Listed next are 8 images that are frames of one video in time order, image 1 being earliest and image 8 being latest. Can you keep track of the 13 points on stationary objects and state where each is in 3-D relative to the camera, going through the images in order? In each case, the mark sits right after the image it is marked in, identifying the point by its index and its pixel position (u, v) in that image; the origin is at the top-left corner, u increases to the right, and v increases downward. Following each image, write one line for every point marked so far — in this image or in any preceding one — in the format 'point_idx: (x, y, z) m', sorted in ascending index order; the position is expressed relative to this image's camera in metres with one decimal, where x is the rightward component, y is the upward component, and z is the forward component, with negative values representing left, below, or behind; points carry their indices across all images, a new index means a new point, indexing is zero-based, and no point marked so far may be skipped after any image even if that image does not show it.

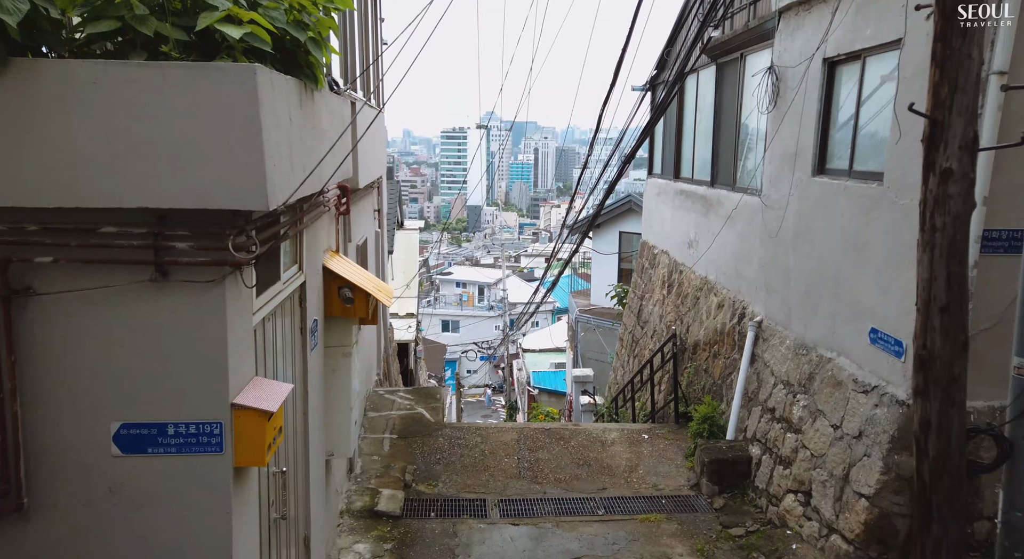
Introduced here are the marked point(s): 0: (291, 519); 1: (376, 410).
0: (-1.1, -1.2, +3.5) m
1: (-1.5, -1.4, +7.5) m
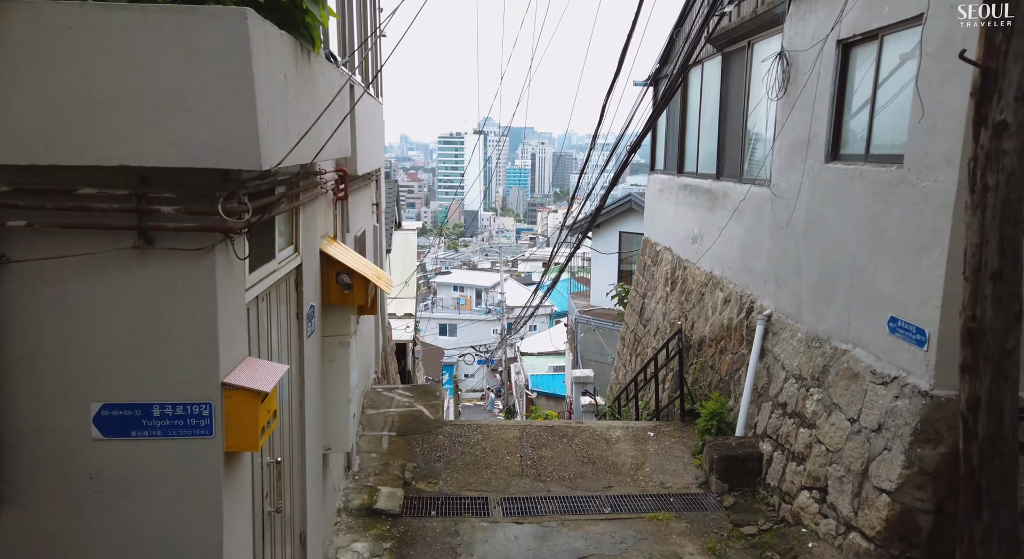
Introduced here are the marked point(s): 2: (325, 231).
0: (-1.1, -1.1, +3.3) m
1: (-1.4, -1.3, +7.3) m
2: (-1.2, +0.3, +4.4) m
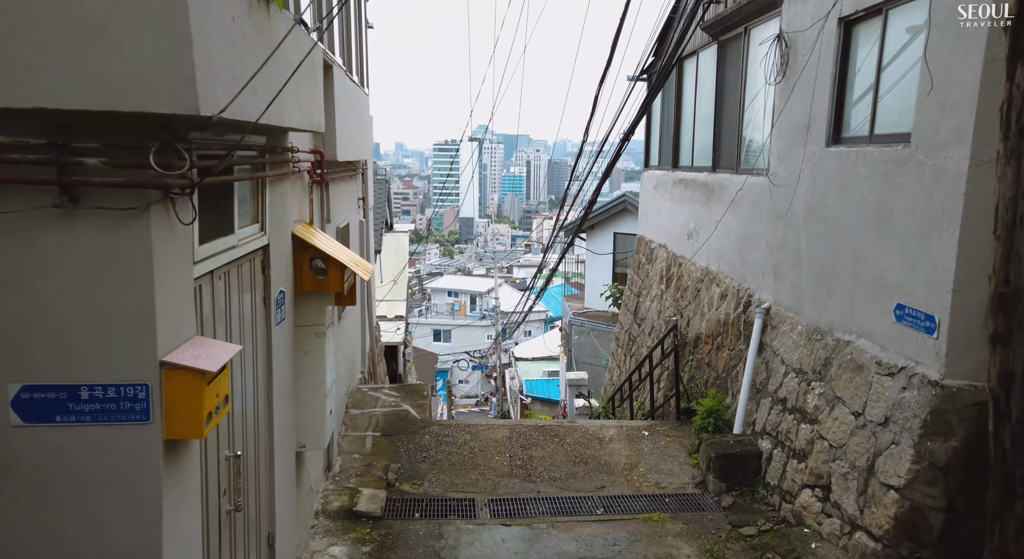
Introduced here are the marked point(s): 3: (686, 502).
0: (-1.1, -1.0, +3.0) m
1: (-1.5, -1.3, +7.0) m
2: (-1.2, +0.4, +4.1) m
3: (+1.3, -1.7, +5.4) m
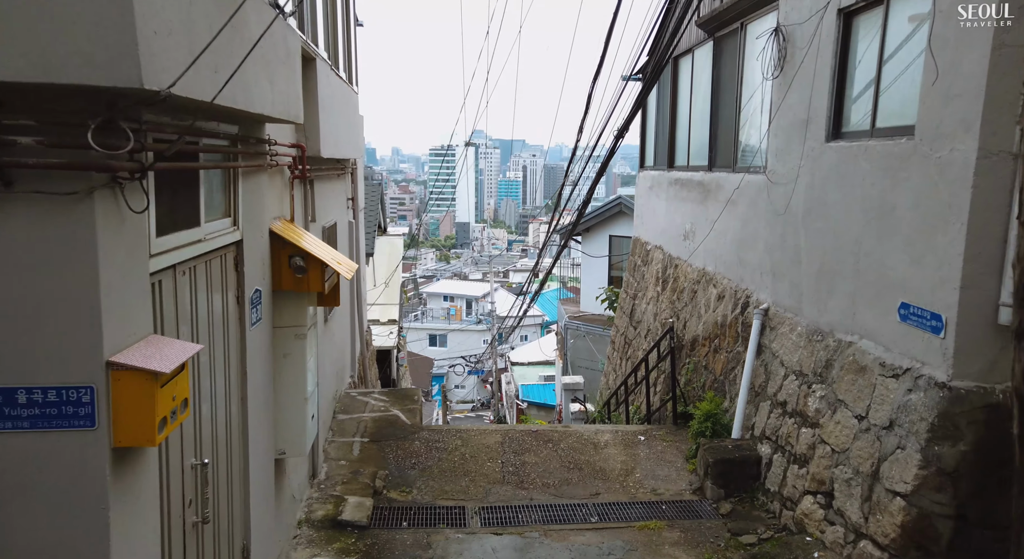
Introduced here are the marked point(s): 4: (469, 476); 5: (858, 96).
0: (-1.2, -1.0, +2.9) m
1: (-1.6, -1.3, +6.9) m
2: (-1.3, +0.4, +4.0) m
3: (+1.3, -1.7, +5.2) m
4: (-0.3, -1.6, +5.7) m
5: (+2.2, +1.2, +4.6) m
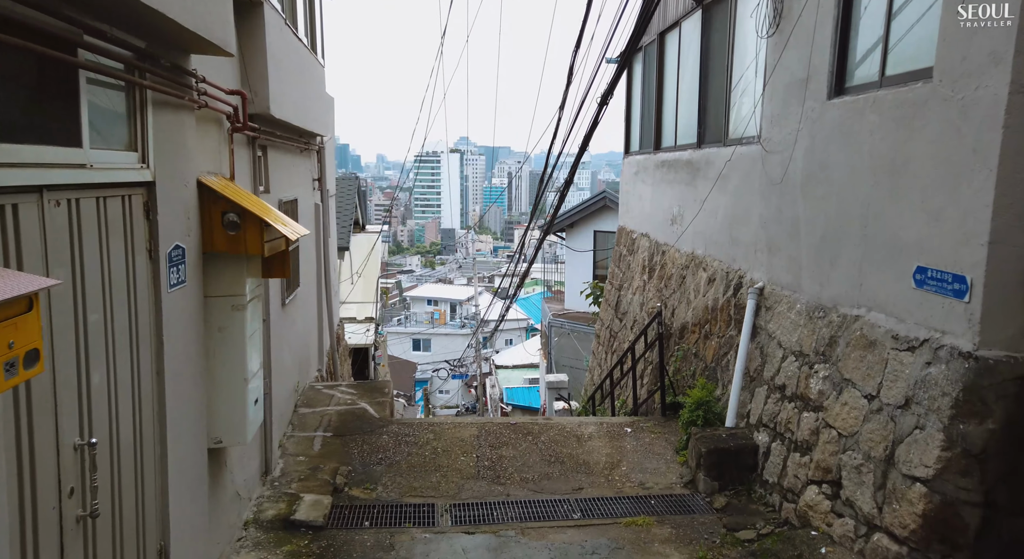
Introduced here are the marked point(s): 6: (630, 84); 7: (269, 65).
0: (-1.3, -0.8, +2.4) m
1: (-1.8, -1.1, +6.4) m
2: (-1.5, +0.6, +3.5) m
3: (+1.1, -1.5, +4.7) m
4: (-0.5, -1.4, +5.2) m
5: (+2.1, +1.4, +4.2) m
6: (+1.7, +2.8, +10.0) m
7: (-1.5, +1.3, +4.3) m
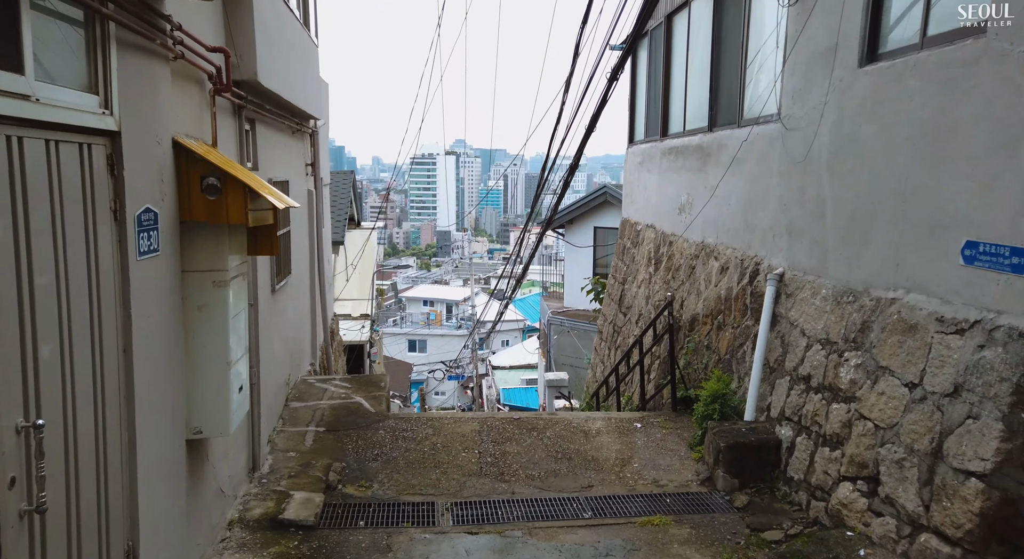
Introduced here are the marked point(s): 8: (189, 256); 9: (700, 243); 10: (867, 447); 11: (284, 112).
0: (-1.3, -0.7, +2.0) m
1: (-1.8, -1.0, +6.0) m
2: (-1.4, +0.7, +3.1) m
3: (+1.1, -1.4, +4.4) m
4: (-0.5, -1.3, +4.9) m
5: (+2.1, +1.5, +3.9) m
6: (+1.7, +2.9, +9.7) m
7: (-1.4, +1.4, +4.0) m
8: (-1.4, +0.1, +3.0) m
9: (+1.9, +0.4, +7.1) m
10: (+1.8, -0.9, +3.7) m
11: (-1.8, +1.3, +5.6) m
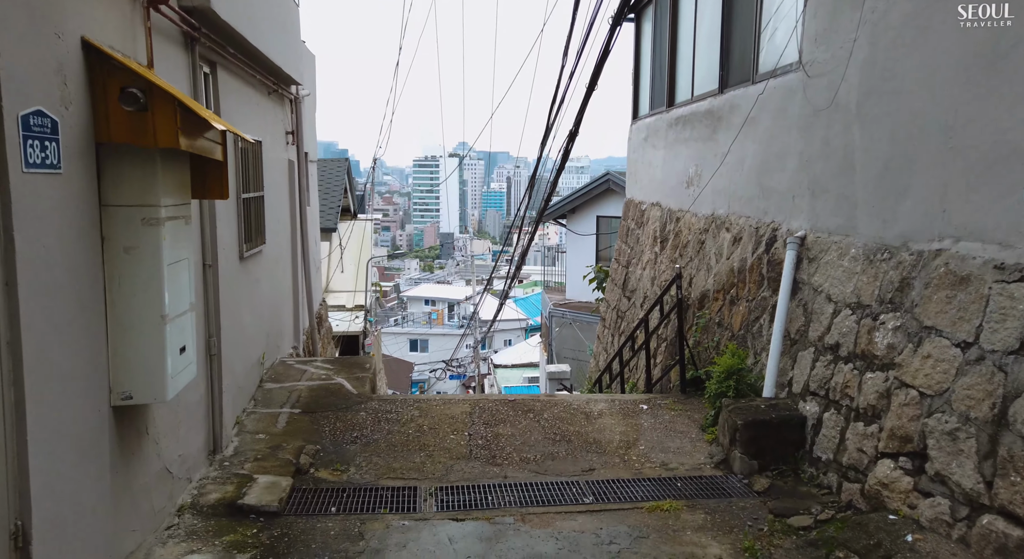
0: (-1.3, -0.4, +1.6) m
1: (-1.8, -0.8, +5.5) m
2: (-1.5, +0.9, +2.7) m
3: (+1.1, -1.2, +3.9) m
4: (-0.5, -1.1, +4.4) m
5: (+2.1, +1.7, +3.4) m
6: (+1.6, +3.1, +9.2) m
7: (-1.5, +1.6, +3.5) m
8: (-1.4, +0.3, +2.6) m
9: (+1.8, +0.6, +6.6) m
10: (+1.8, -0.6, +3.2) m
11: (-1.8, +1.5, +5.1) m
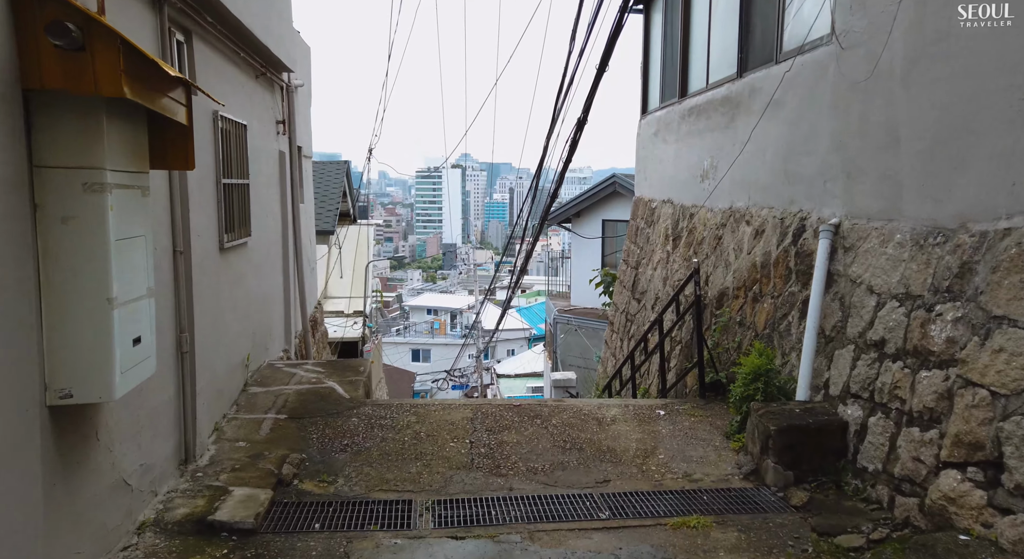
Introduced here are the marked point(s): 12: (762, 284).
0: (-1.3, -0.3, +1.2) m
1: (-1.8, -0.8, +5.1) m
2: (-1.4, +1.0, +2.3) m
3: (+1.1, -1.1, +3.5) m
4: (-0.5, -1.0, +4.0) m
5: (+2.1, +1.8, +3.0) m
6: (+1.7, +3.1, +8.9) m
7: (-1.5, +1.7, +3.1) m
8: (-1.4, +0.4, +2.2) m
9: (+1.9, +0.6, +6.2) m
10: (+1.8, -0.6, +2.8) m
11: (-1.8, +1.6, +4.7) m
12: (+1.8, 0.0, +5.2) m
